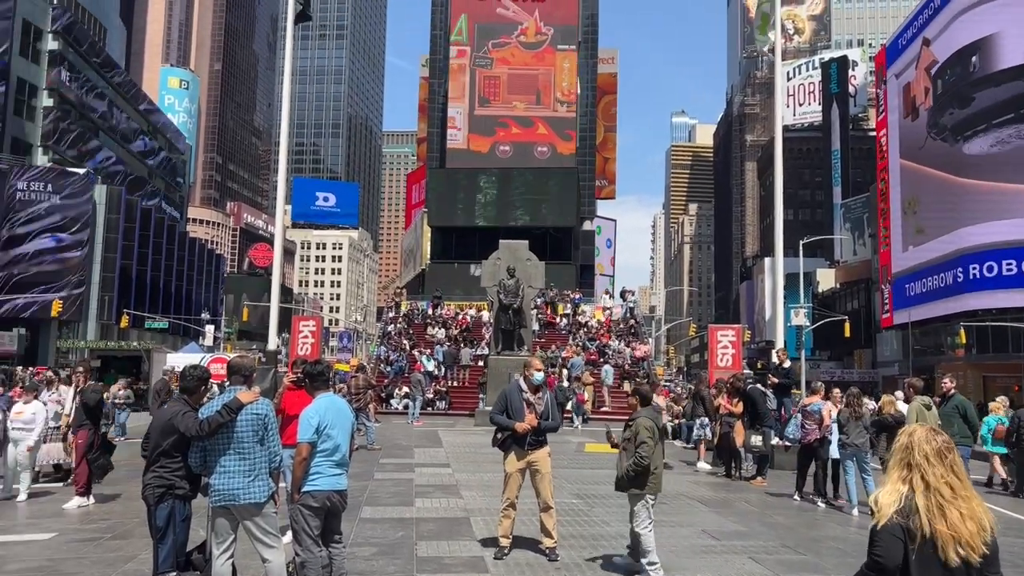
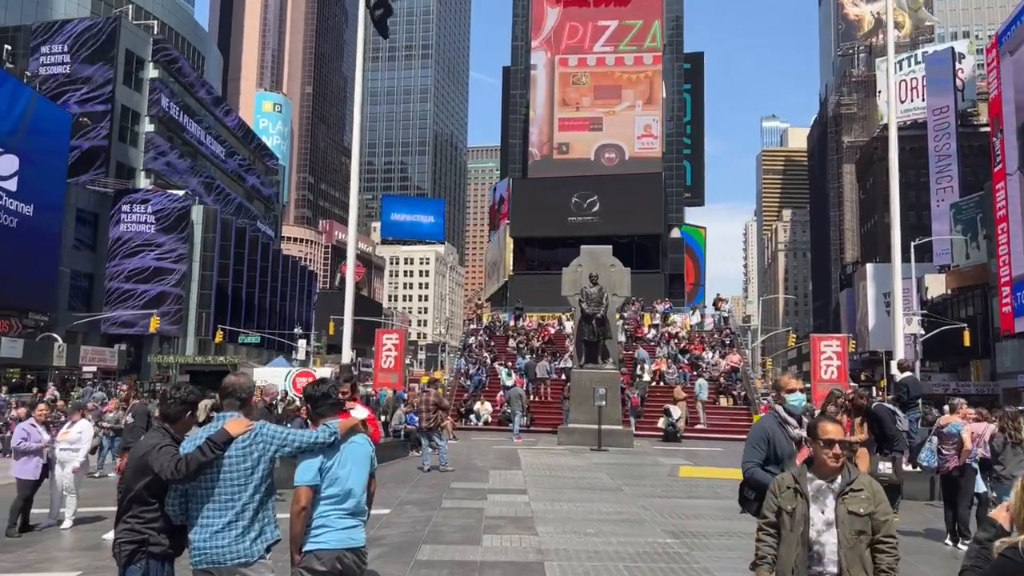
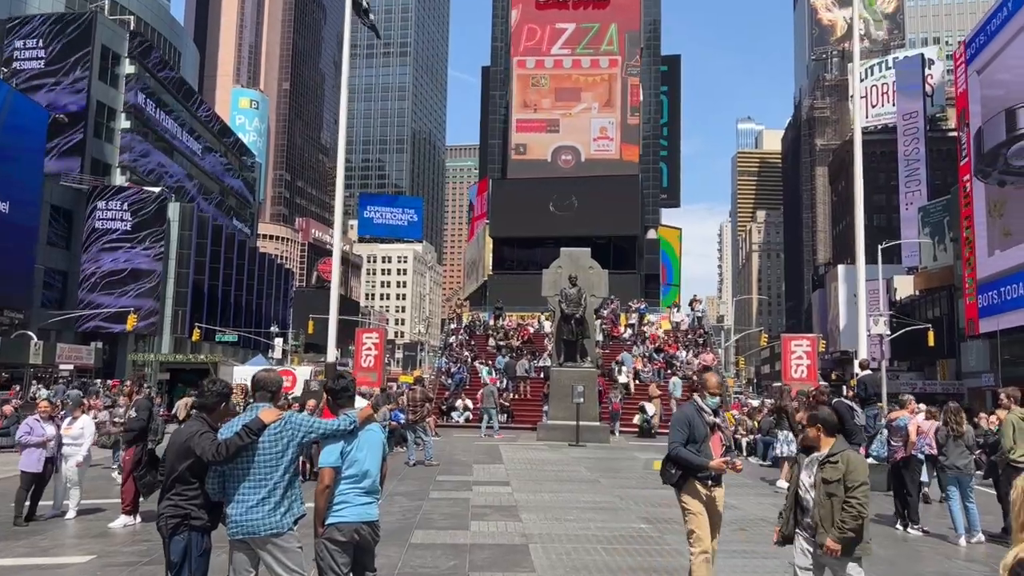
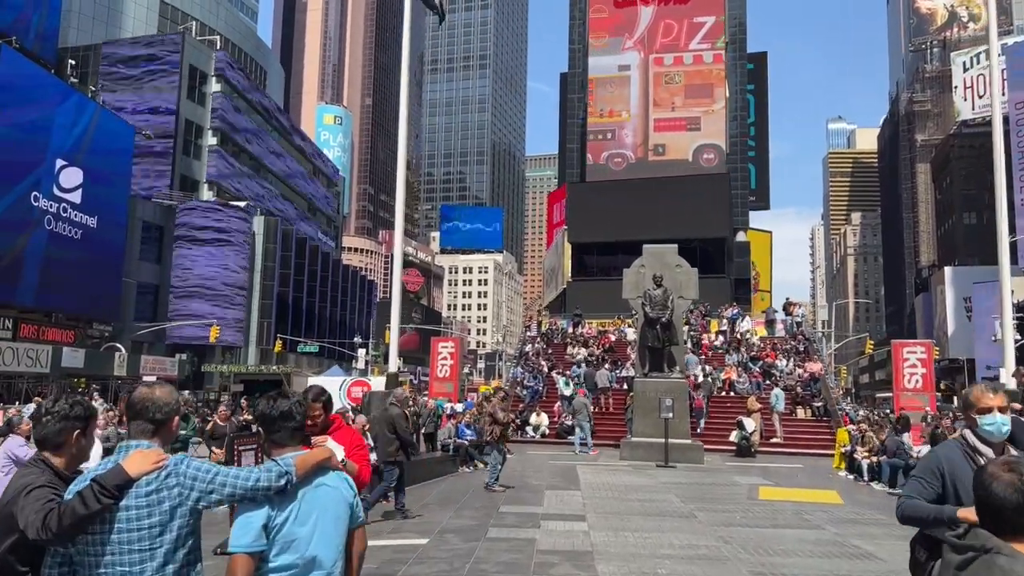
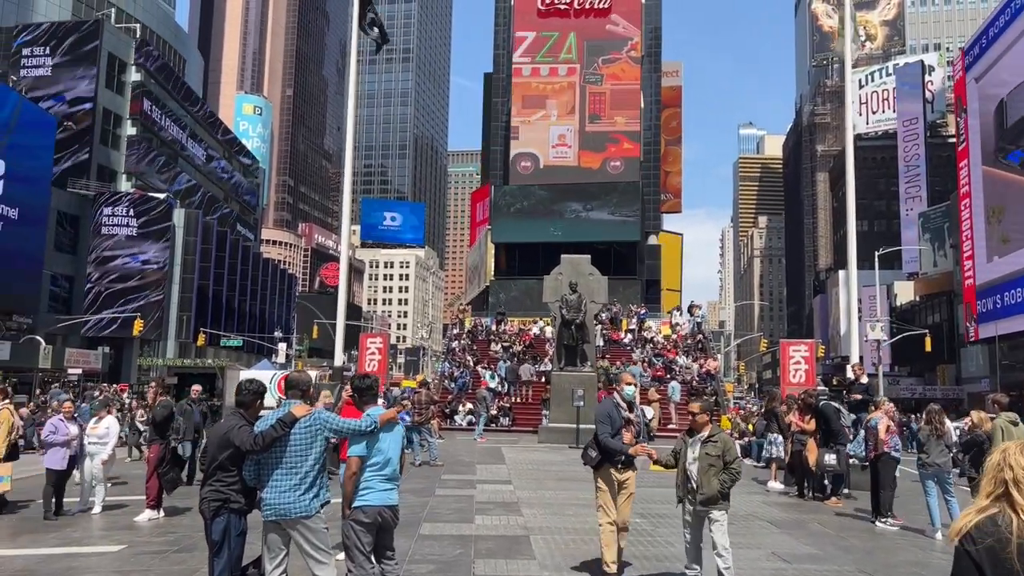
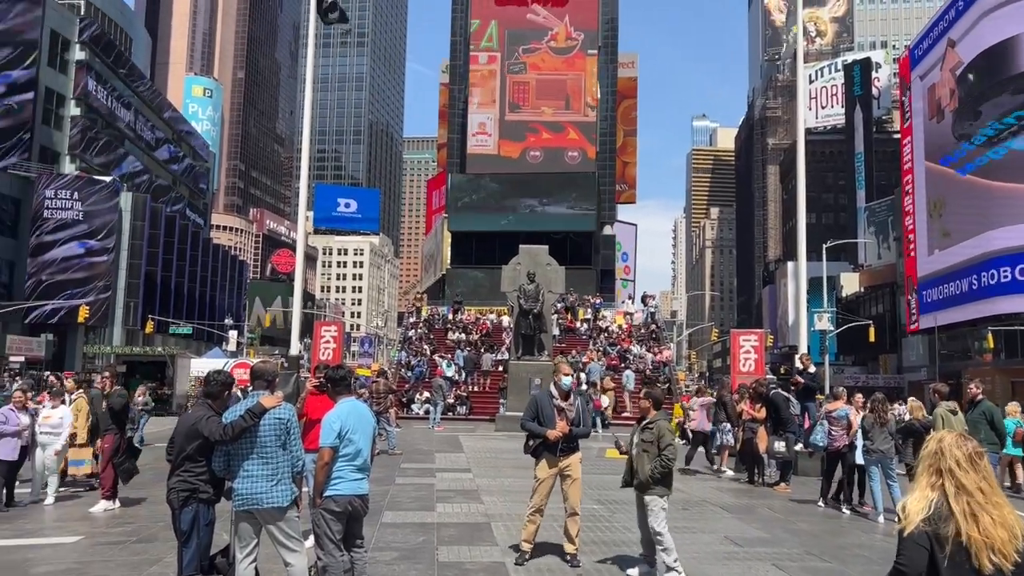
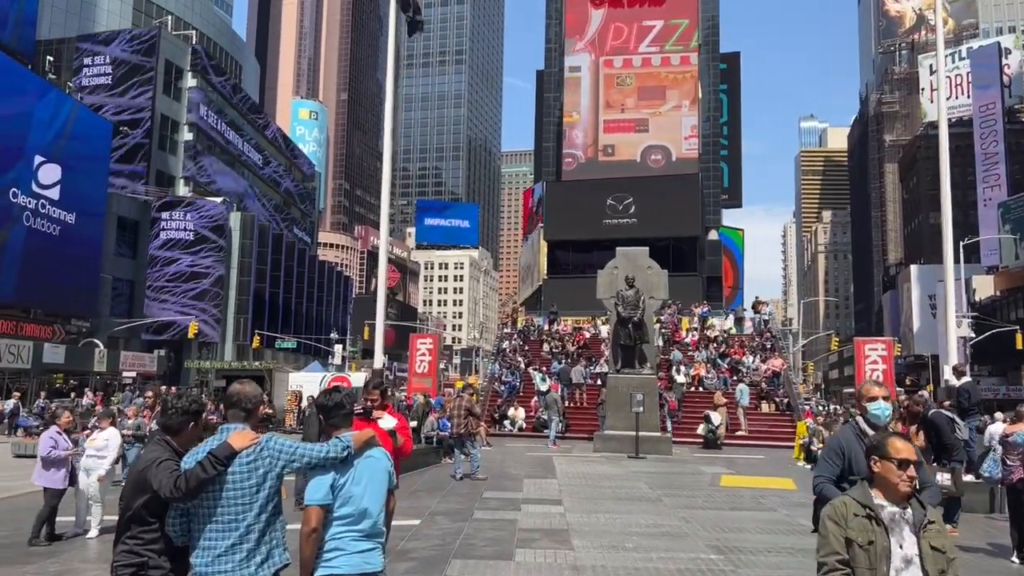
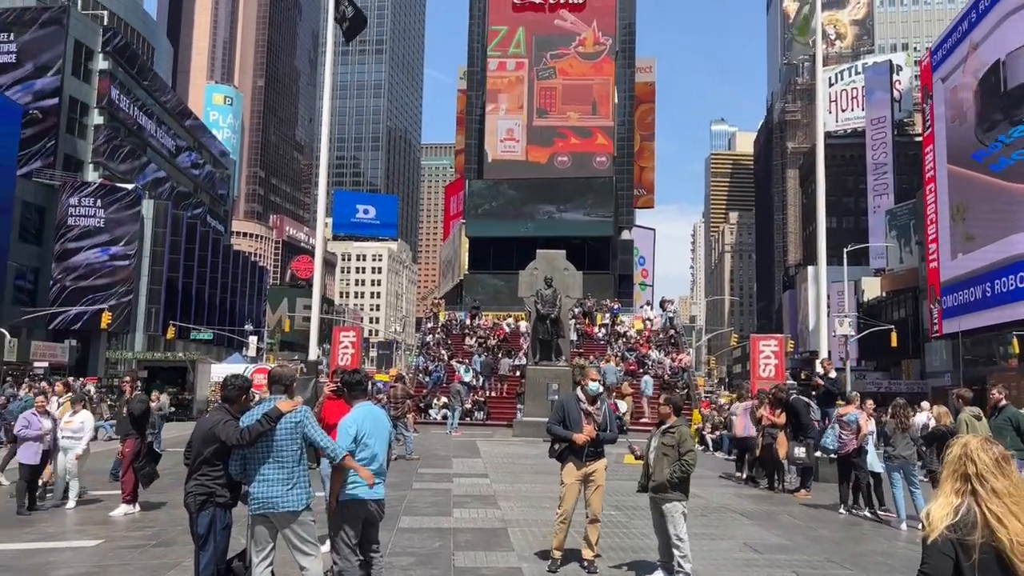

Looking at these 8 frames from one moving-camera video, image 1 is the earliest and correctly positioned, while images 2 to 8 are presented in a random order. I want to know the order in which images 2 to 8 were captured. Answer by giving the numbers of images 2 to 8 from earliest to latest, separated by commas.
6, 8, 5, 3, 2, 7, 4
